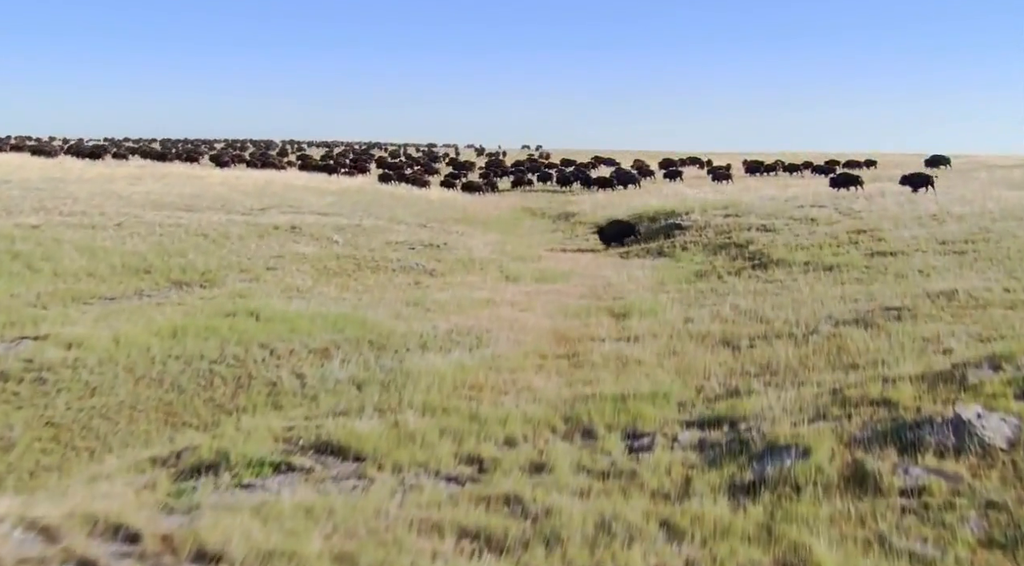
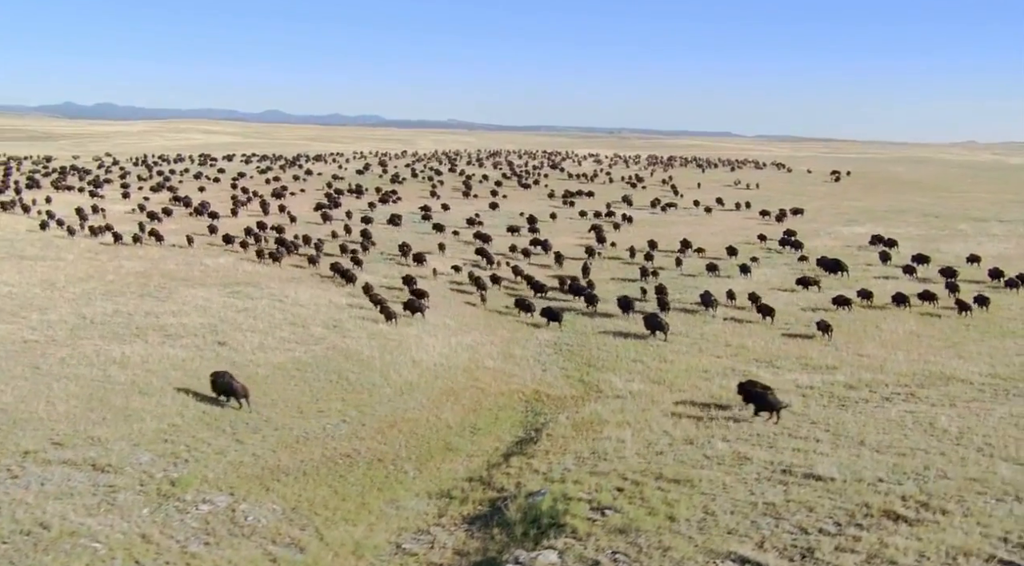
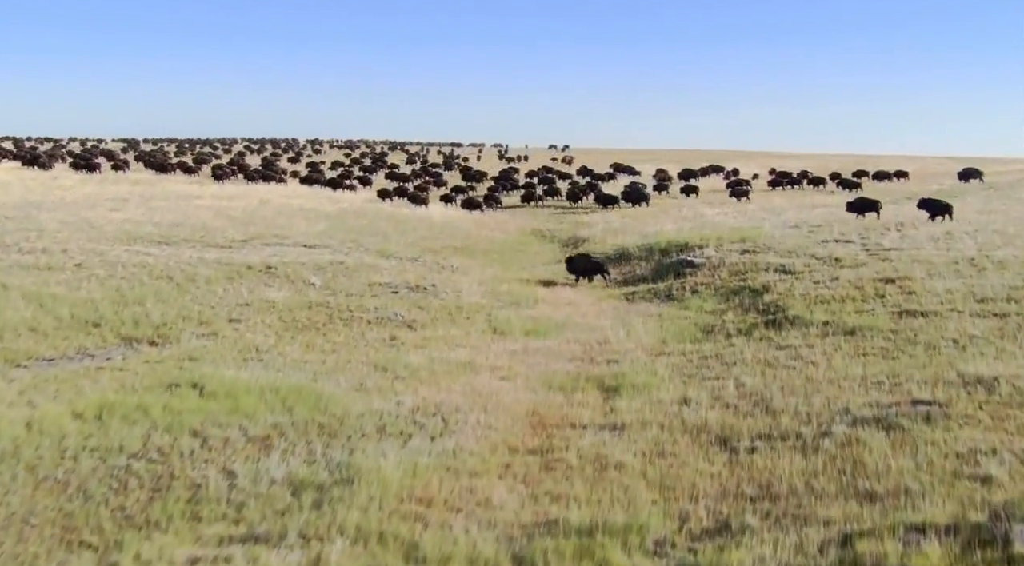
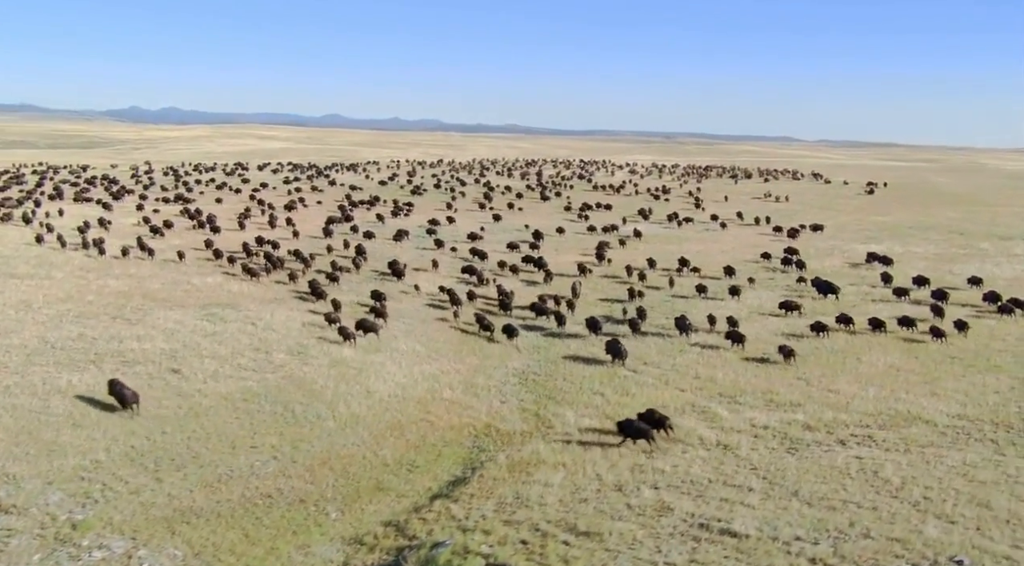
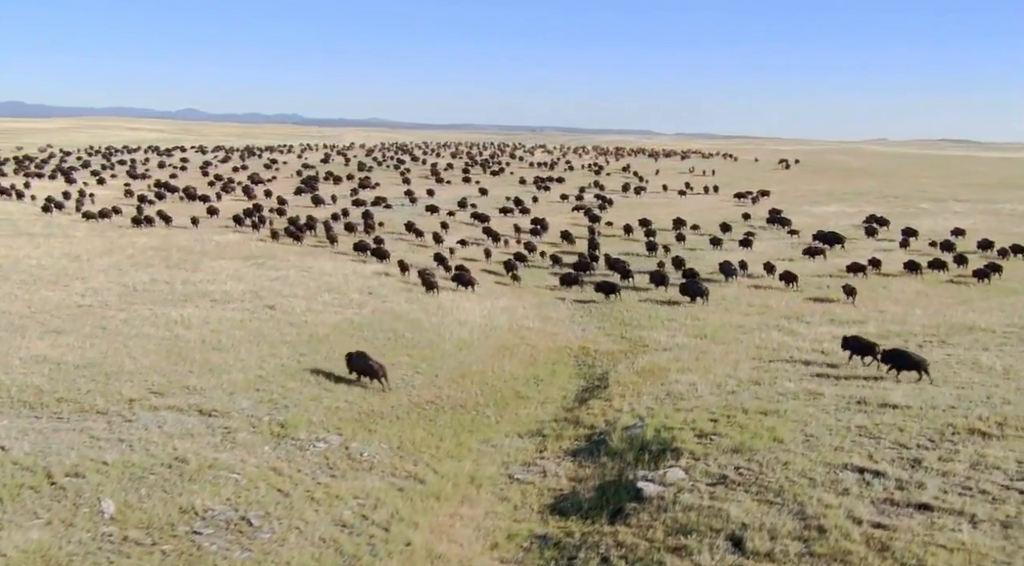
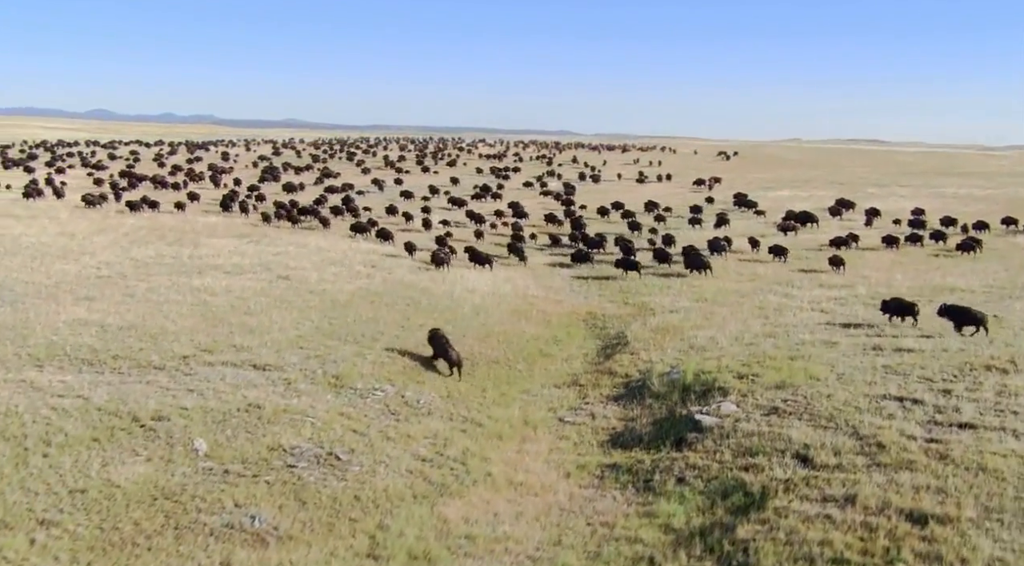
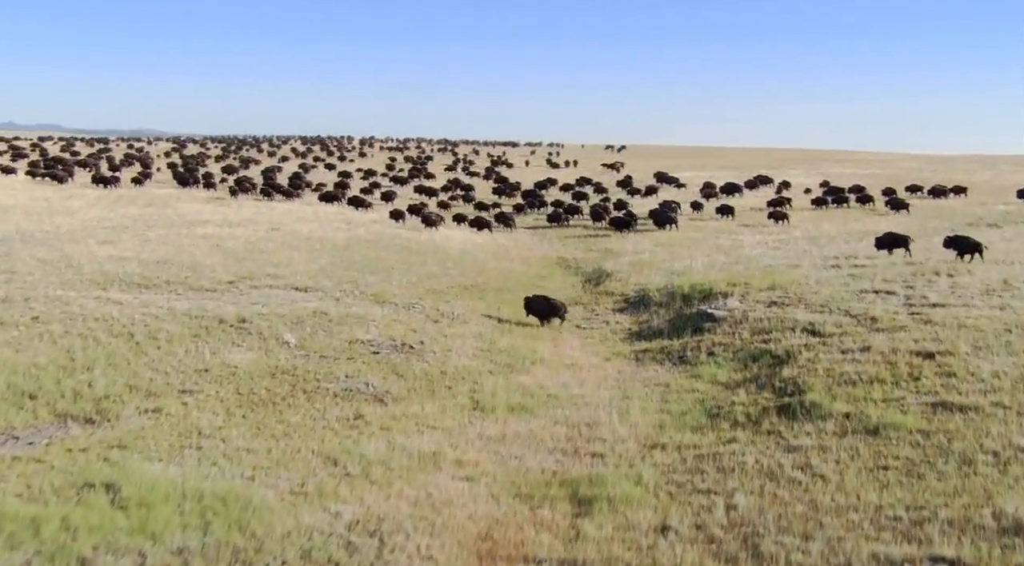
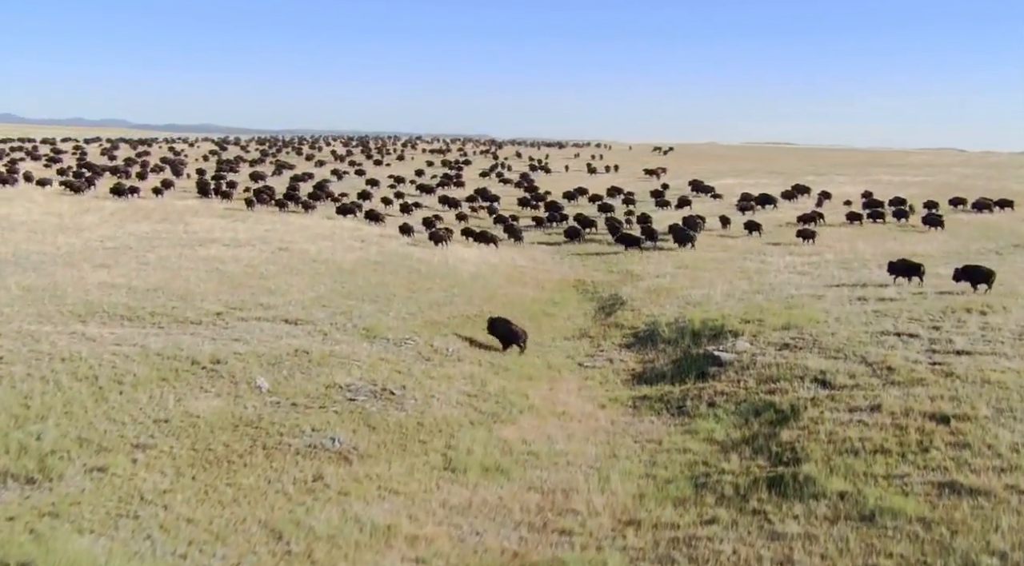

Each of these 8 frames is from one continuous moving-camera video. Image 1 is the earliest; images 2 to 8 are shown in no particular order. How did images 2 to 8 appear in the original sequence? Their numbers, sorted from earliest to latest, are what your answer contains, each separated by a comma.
3, 7, 8, 6, 5, 2, 4
